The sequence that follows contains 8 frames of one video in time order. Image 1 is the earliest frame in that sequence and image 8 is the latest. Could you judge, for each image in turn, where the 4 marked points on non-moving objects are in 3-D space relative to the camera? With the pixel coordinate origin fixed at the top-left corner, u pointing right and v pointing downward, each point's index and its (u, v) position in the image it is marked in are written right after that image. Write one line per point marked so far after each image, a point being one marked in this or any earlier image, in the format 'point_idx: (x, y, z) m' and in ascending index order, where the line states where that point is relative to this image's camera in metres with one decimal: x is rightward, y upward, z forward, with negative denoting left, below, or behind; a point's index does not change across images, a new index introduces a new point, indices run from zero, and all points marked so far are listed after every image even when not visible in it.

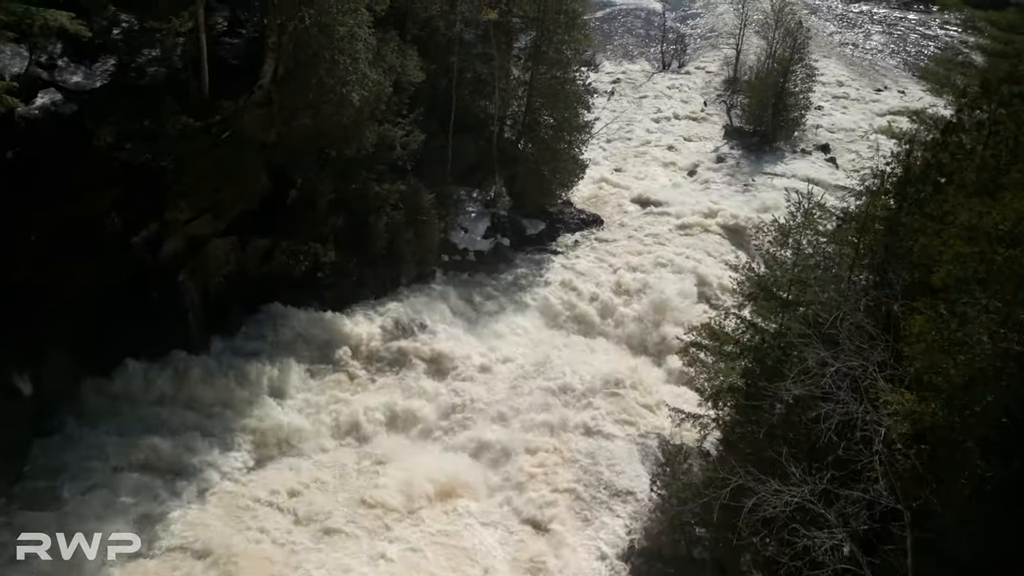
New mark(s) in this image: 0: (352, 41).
0: (-3.1, +4.7, +14.6) m
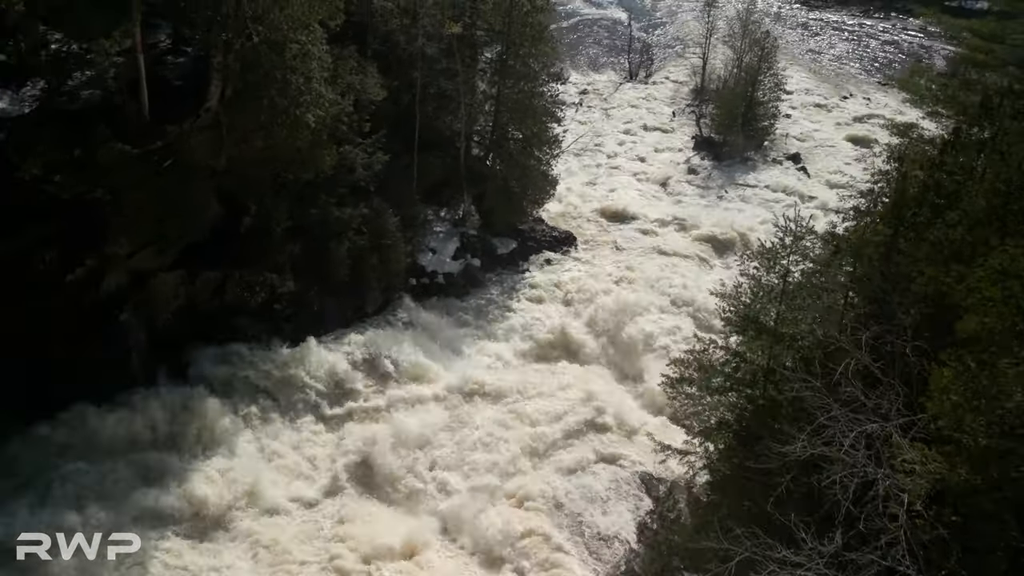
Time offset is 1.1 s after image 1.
0: (-3.7, +4.1, +13.7) m
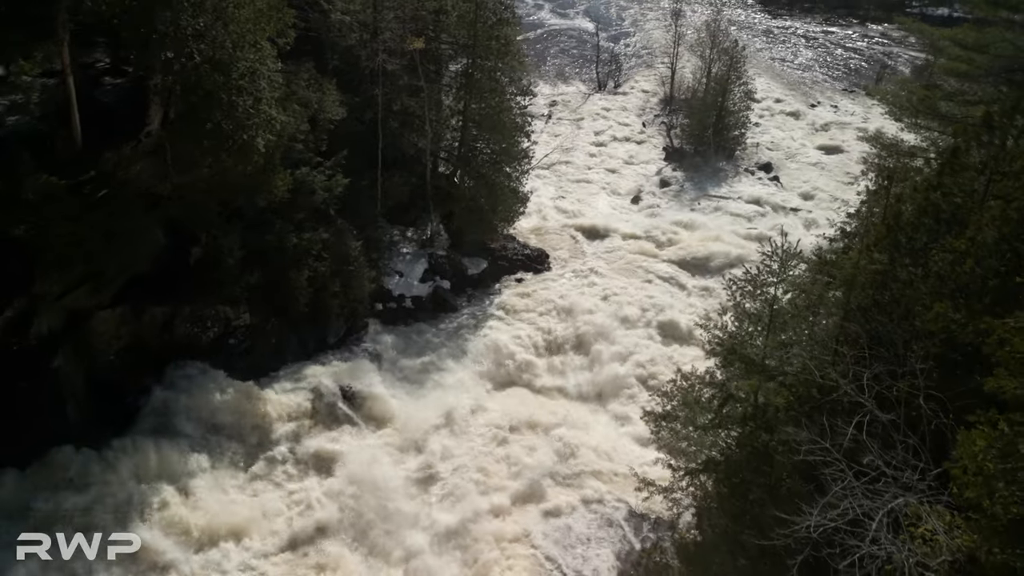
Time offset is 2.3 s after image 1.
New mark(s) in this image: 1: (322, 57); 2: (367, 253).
0: (-4.3, +3.5, +12.7) m
1: (-4.9, +5.9, +19.5) m
2: (-3.6, +0.9, +18.7) m
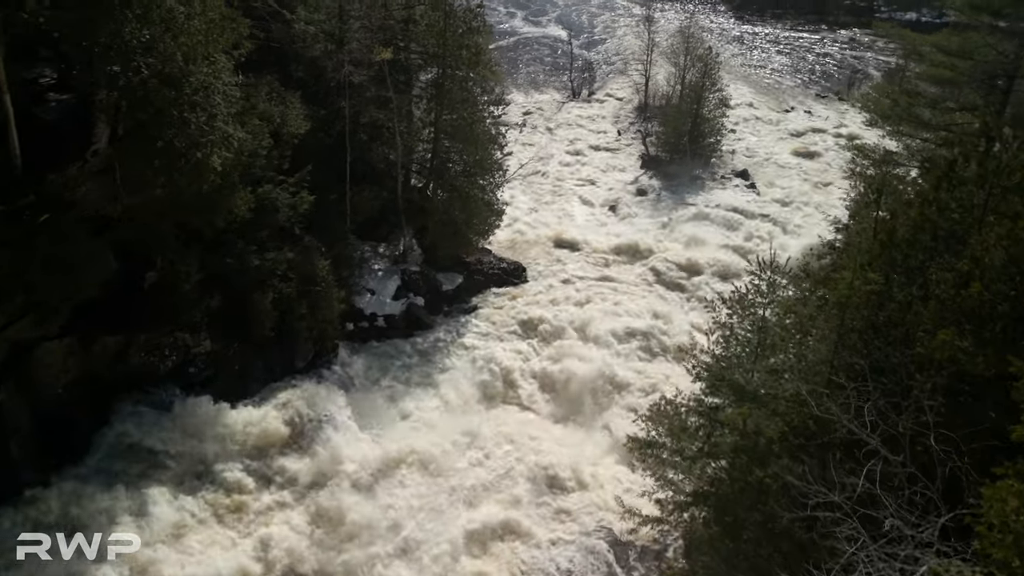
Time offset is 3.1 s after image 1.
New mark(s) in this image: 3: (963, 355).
0: (-4.8, +3.1, +12.0) m
1: (-5.6, +5.4, +18.7) m
2: (-4.2, +0.4, +18.0) m
3: (+4.0, -0.6, +6.8) m
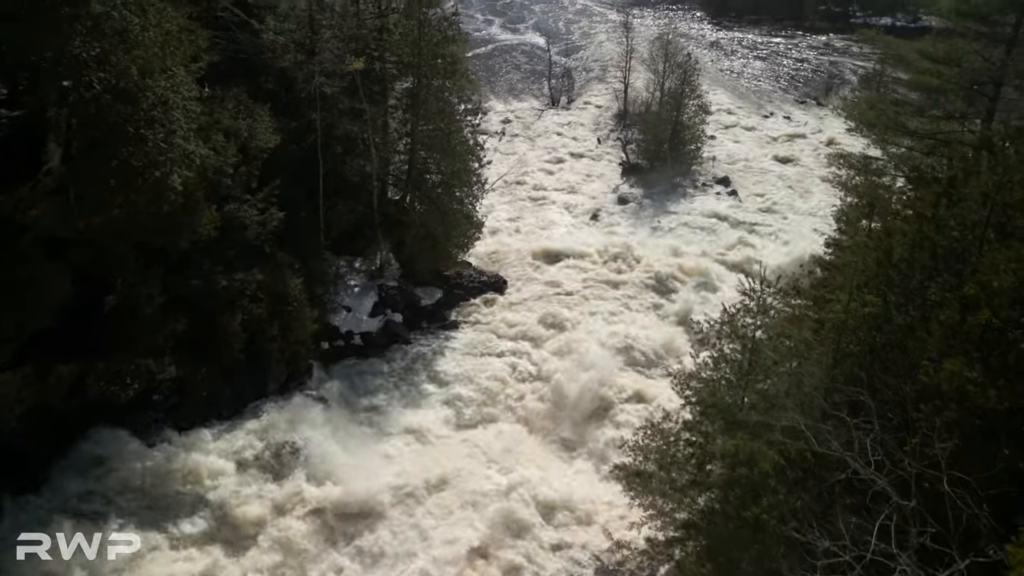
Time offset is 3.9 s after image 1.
0: (-5.2, +2.7, +11.3) m
1: (-6.1, +5.0, +18.1) m
2: (-4.6, -0.1, +17.3) m
3: (+3.8, -0.8, +6.3) m
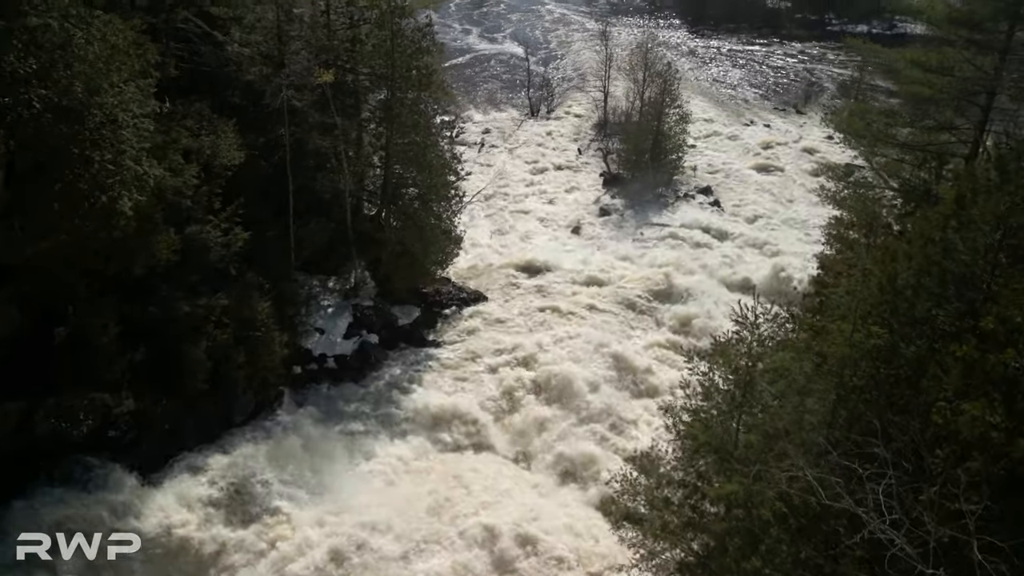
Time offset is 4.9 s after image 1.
0: (-5.5, +2.2, +10.6) m
1: (-6.7, +4.4, +17.3) m
2: (-5.1, -0.6, +16.5) m
3: (+3.6, -1.1, +5.7) m
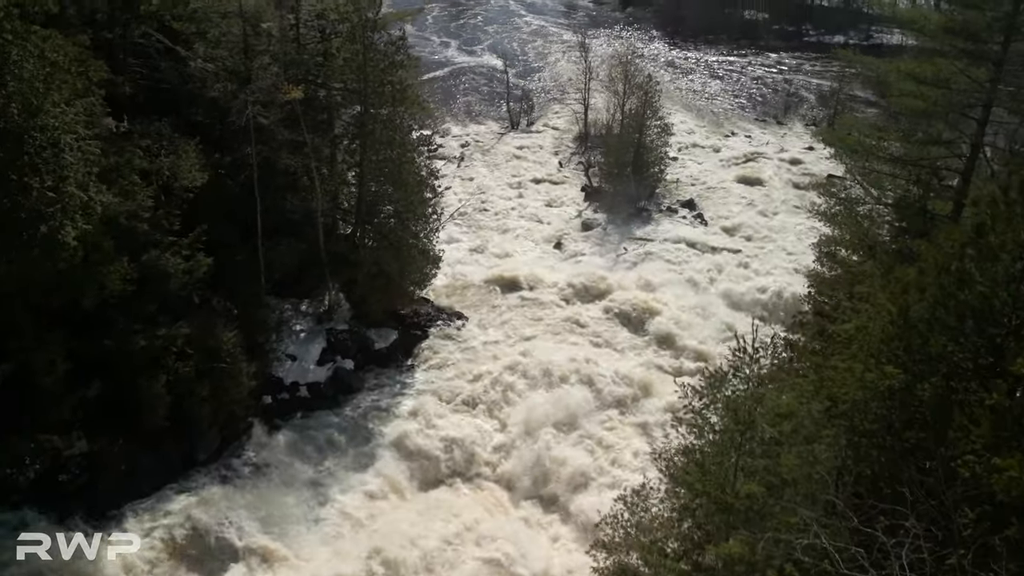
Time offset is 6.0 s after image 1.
0: (-5.8, +1.8, +9.7) m
1: (-7.2, +3.8, +16.5) m
2: (-5.5, -1.1, +15.7) m
3: (+3.5, -1.4, +5.0) m
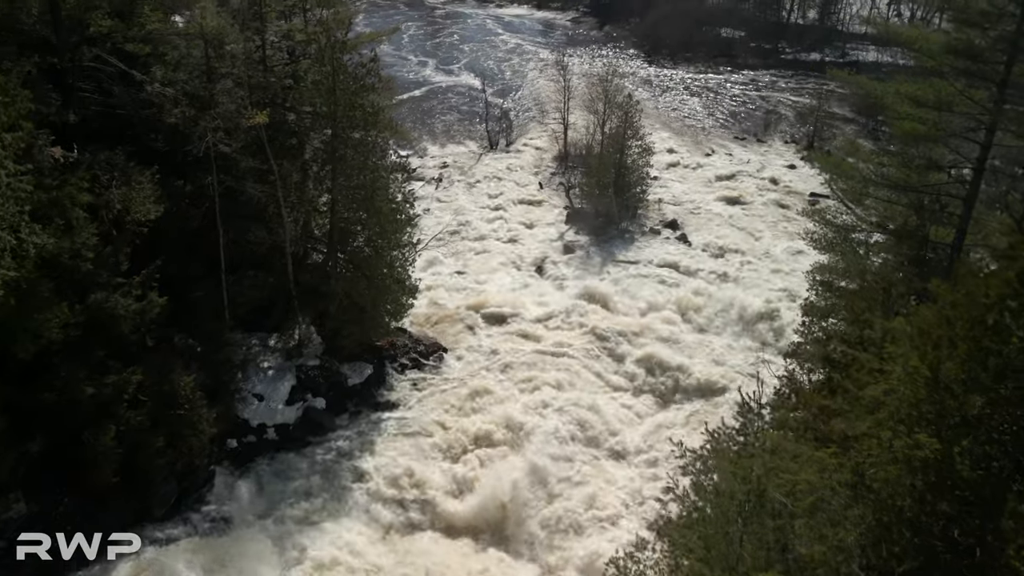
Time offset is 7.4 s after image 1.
0: (-6.1, +1.1, +8.8) m
1: (-7.6, +3.1, +15.5) m
2: (-5.9, -1.9, +14.6) m
3: (+3.4, -1.8, +4.2) m
